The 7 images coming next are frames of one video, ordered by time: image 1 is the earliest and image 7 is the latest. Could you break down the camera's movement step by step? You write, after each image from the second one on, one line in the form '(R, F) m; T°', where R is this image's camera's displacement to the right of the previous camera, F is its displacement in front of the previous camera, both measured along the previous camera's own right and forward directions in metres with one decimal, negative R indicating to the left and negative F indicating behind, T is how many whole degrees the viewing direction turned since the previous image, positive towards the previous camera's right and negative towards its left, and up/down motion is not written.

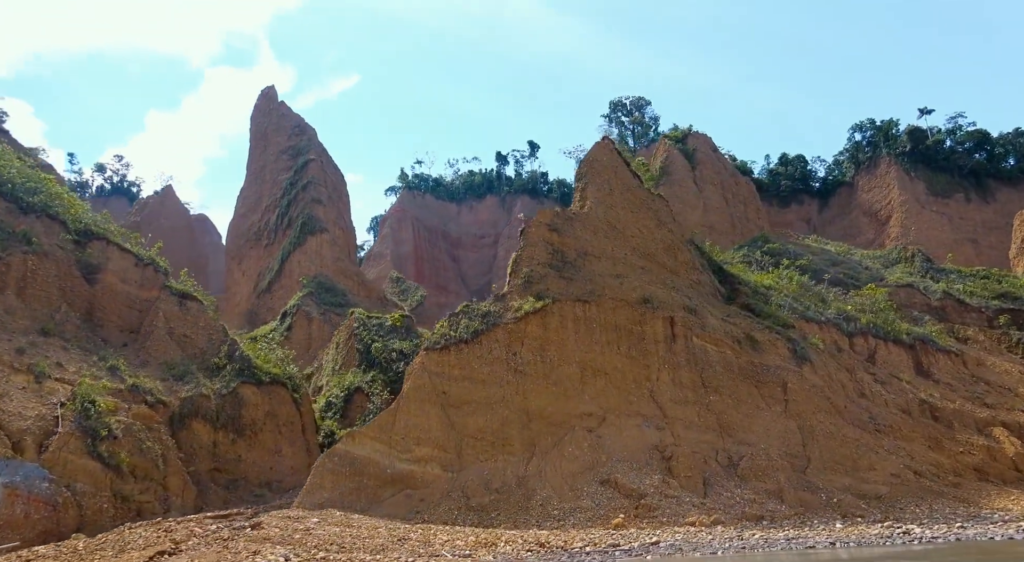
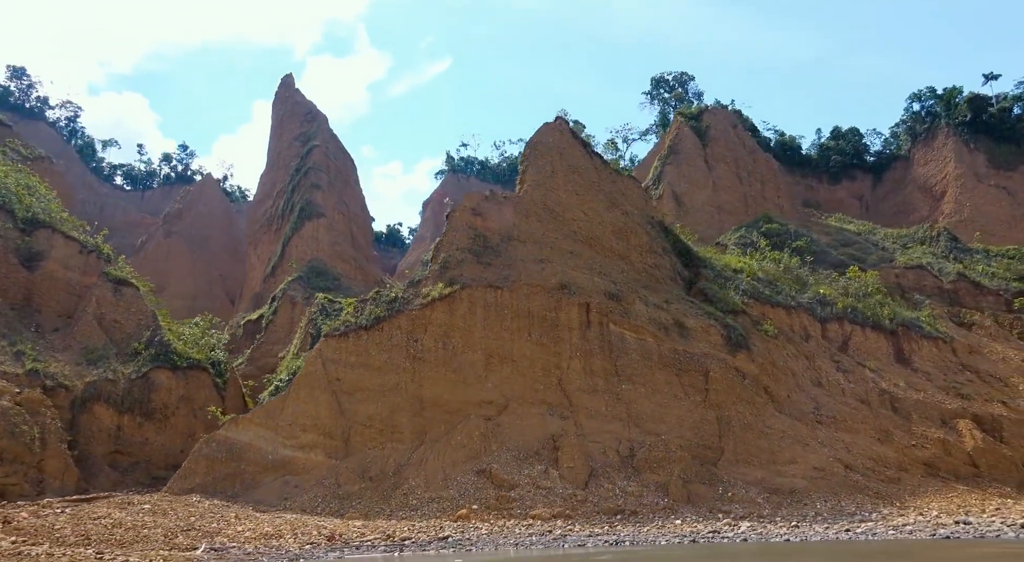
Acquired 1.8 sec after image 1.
(+4.1, +0.5) m; -5°
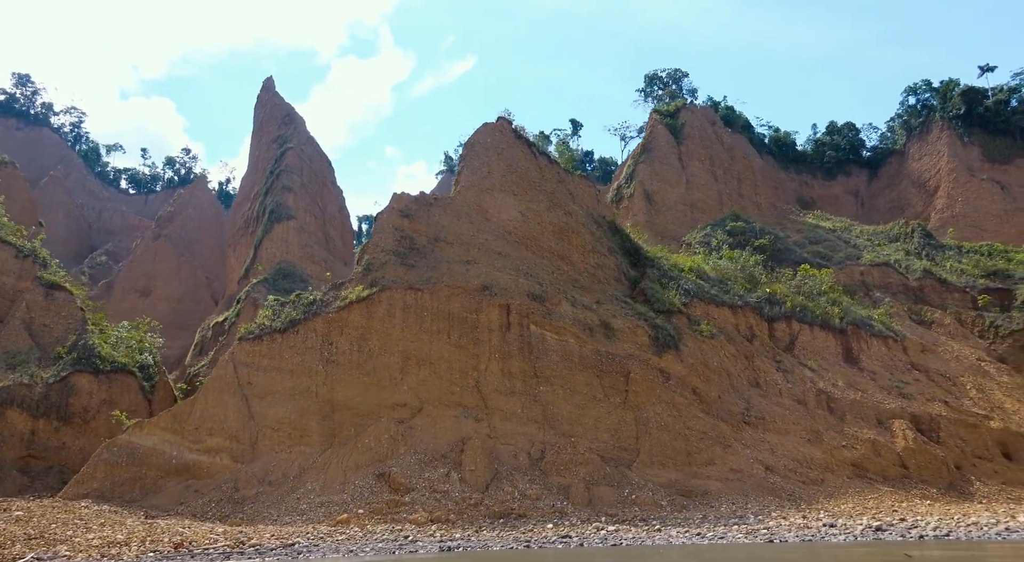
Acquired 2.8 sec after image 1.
(+2.4, +0.1) m; -1°
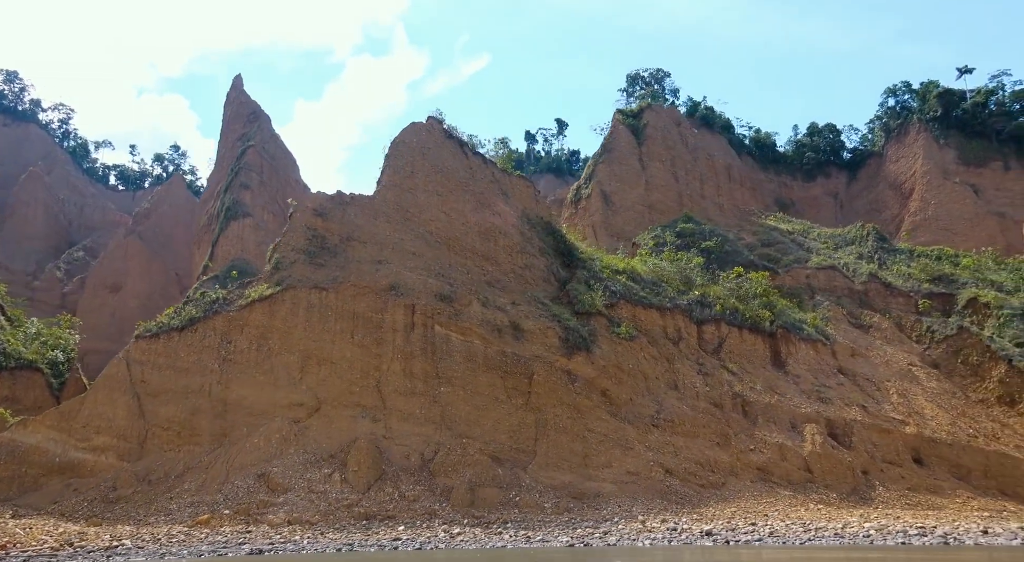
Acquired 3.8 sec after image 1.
(+2.3, 0.0) m; 0°
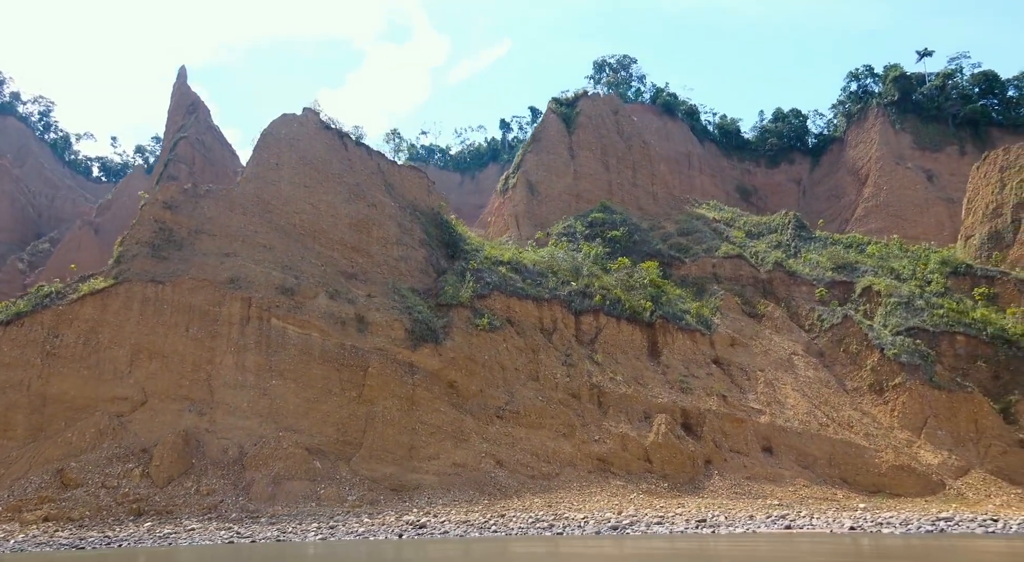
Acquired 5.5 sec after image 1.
(+4.1, +0.1) m; 0°
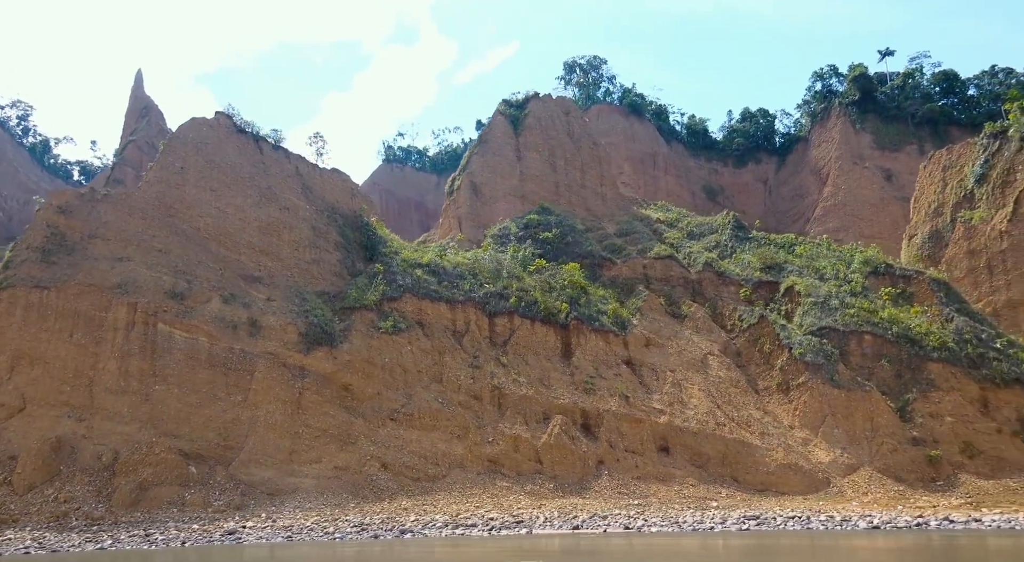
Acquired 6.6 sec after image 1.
(+2.6, 0.0) m; 0°
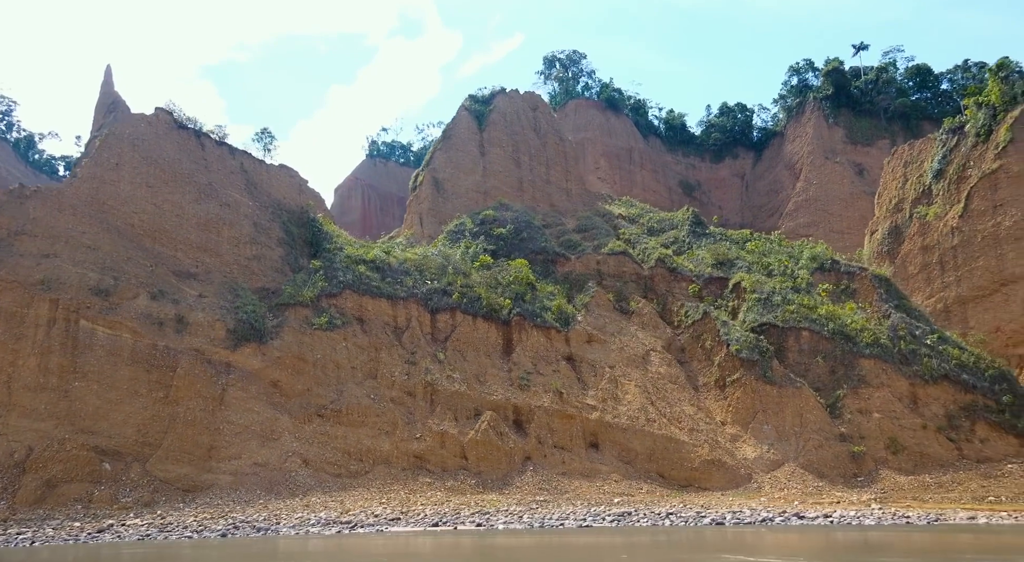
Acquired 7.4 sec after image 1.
(+1.7, 0.0) m; 0°
